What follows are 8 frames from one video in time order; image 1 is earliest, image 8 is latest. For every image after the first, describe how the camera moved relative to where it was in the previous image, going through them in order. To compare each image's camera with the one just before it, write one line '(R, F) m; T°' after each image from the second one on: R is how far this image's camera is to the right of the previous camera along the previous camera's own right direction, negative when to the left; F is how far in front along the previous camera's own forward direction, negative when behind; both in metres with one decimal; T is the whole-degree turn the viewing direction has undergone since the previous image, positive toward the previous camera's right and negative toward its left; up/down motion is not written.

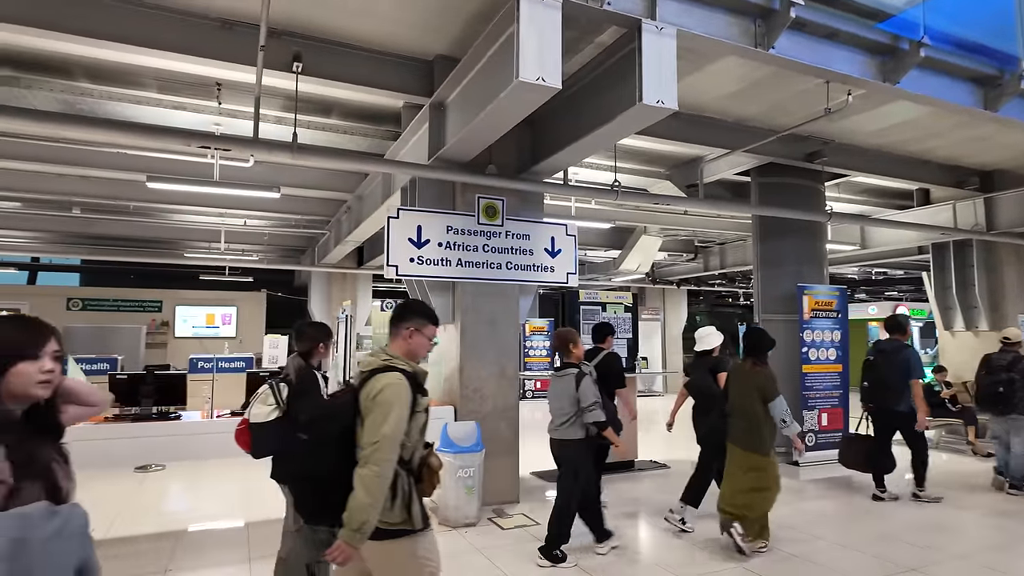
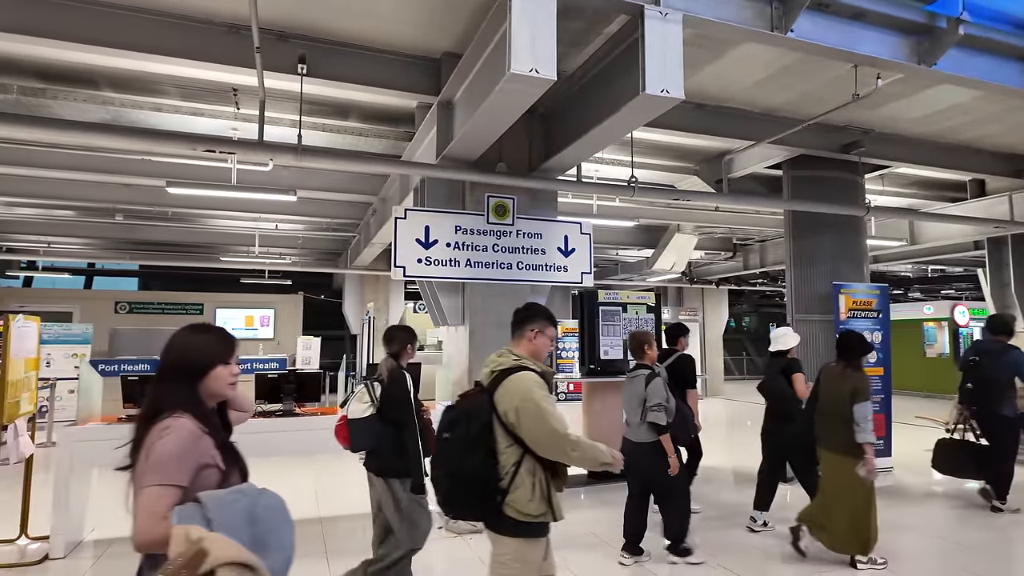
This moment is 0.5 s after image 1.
(+0.3, +0.1) m; -4°
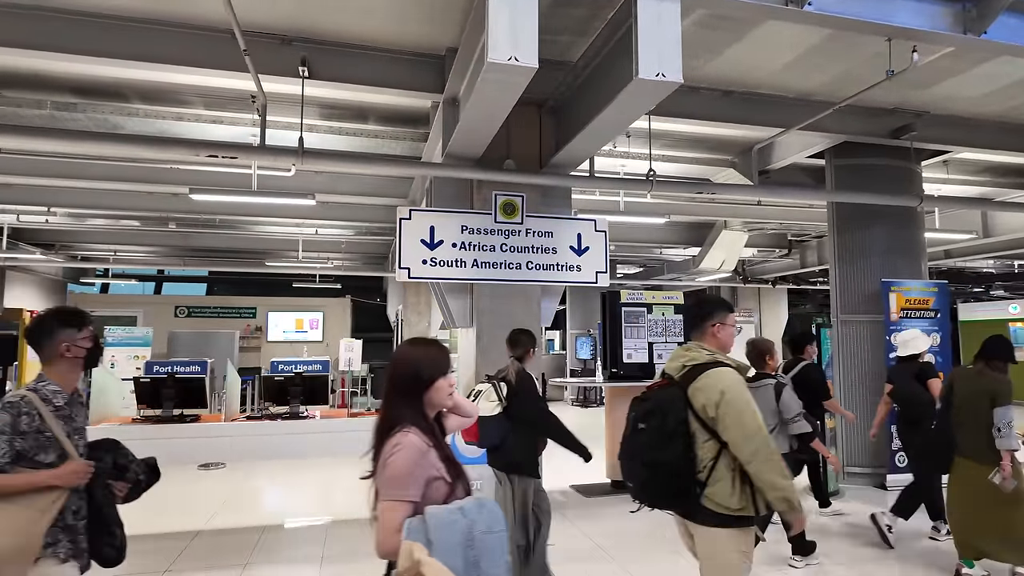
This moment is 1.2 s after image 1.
(+0.4, +0.2) m; -6°
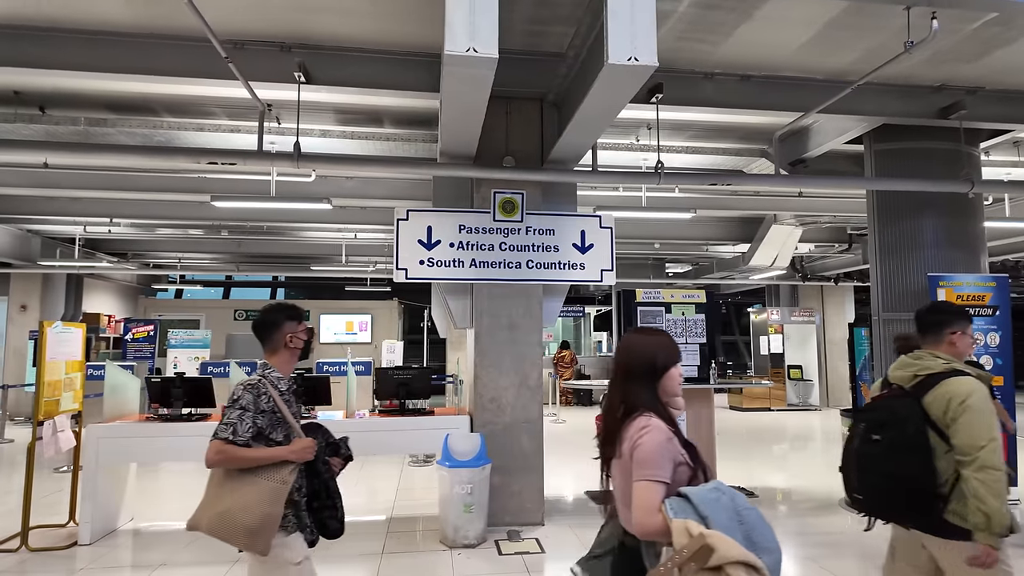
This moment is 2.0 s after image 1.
(+0.5, +0.1) m; -6°
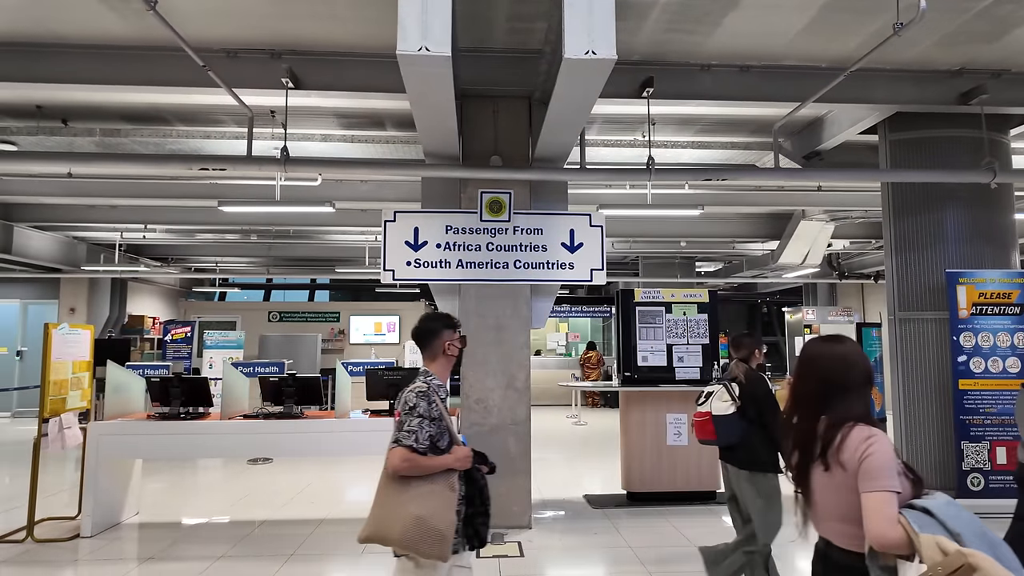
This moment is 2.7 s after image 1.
(+0.4, +0.1) m; -4°
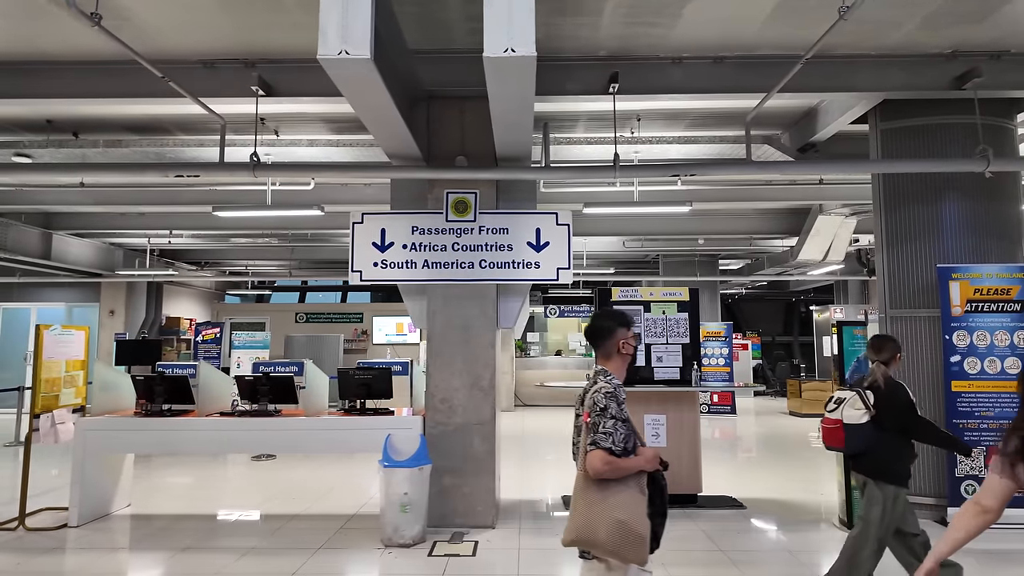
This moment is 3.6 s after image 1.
(+0.6, 0.0) m; -4°
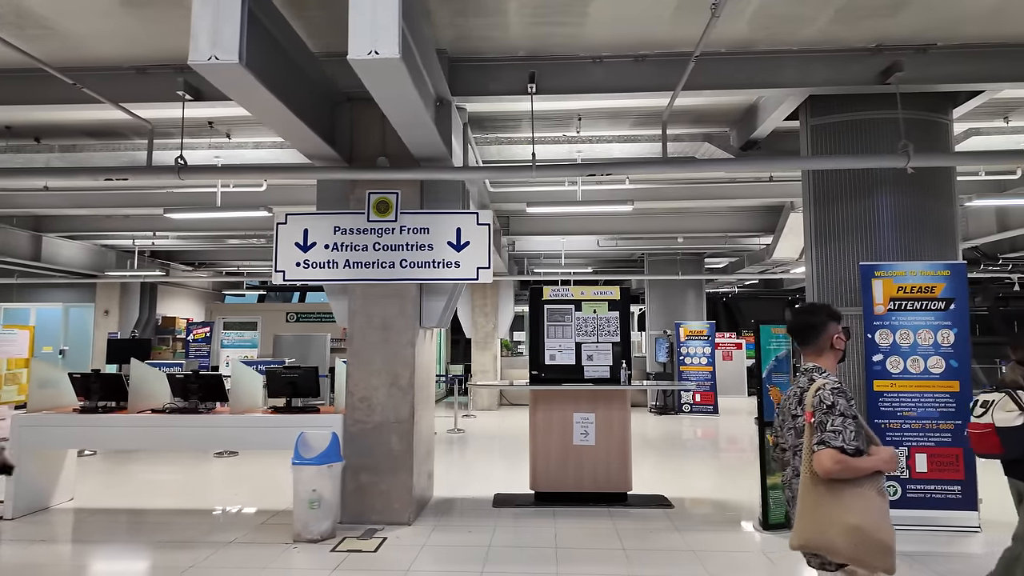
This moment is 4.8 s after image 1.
(+0.8, 0.0) m; -2°
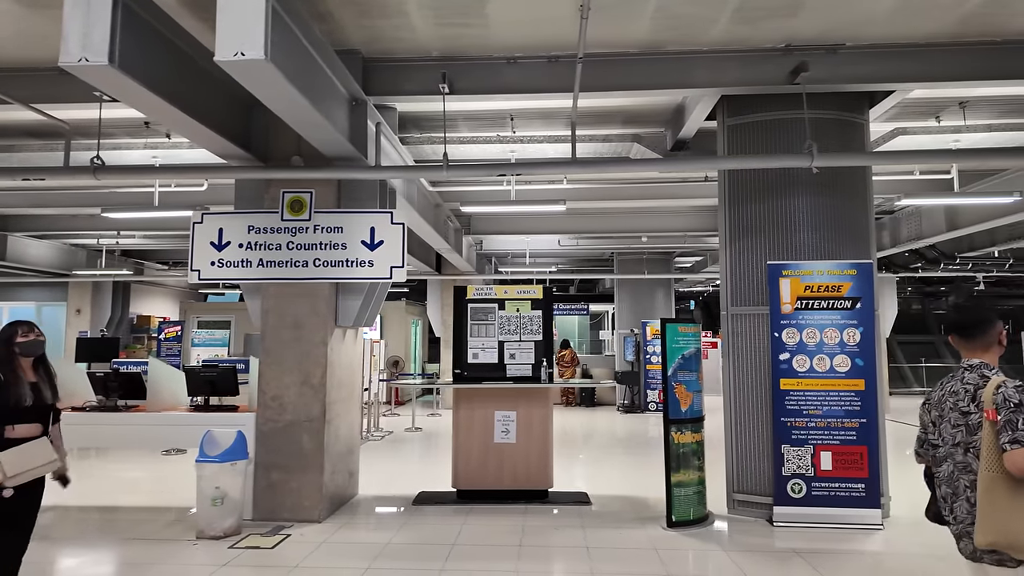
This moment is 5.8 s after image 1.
(+0.7, 0.0) m; 0°
